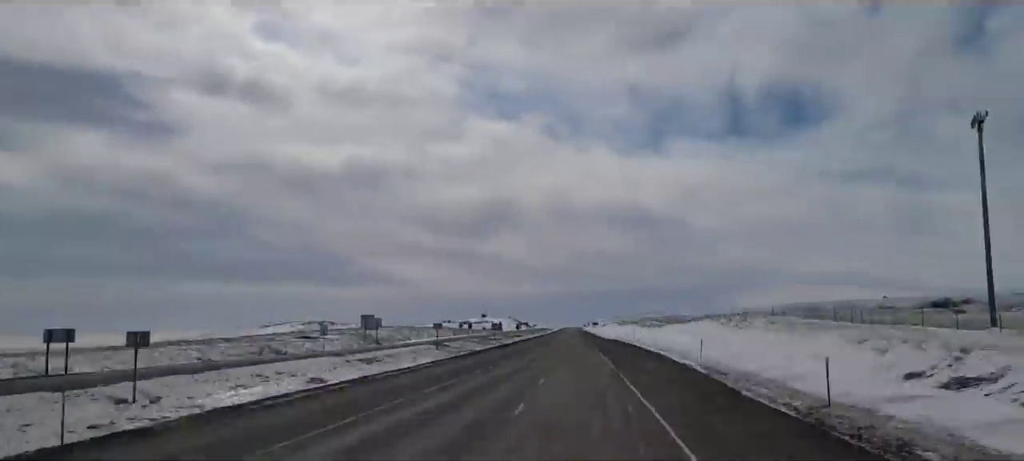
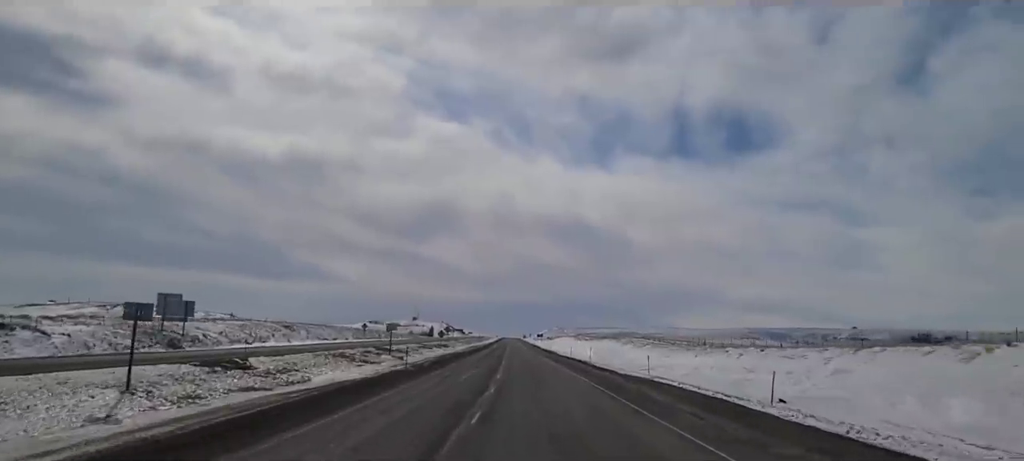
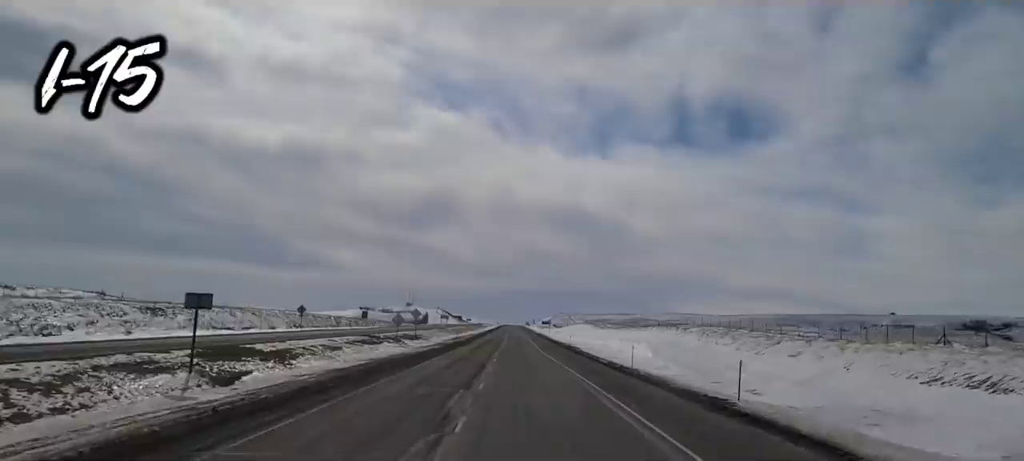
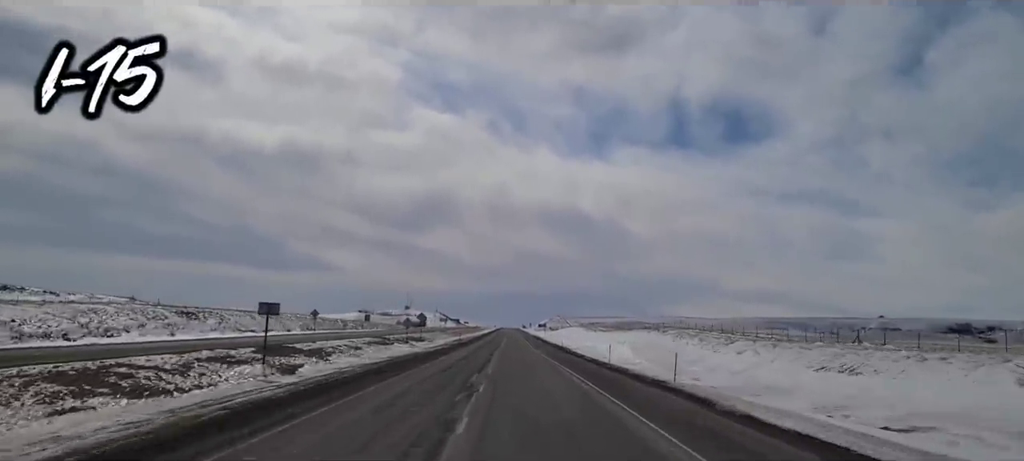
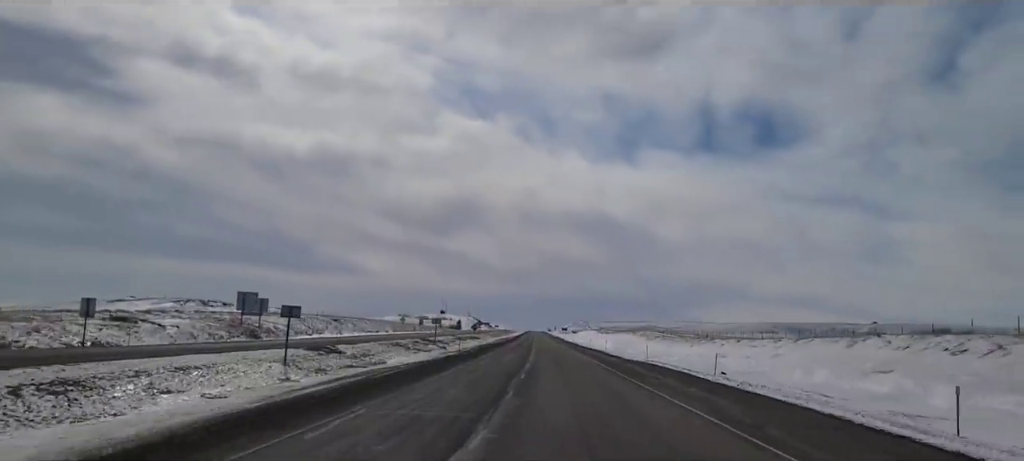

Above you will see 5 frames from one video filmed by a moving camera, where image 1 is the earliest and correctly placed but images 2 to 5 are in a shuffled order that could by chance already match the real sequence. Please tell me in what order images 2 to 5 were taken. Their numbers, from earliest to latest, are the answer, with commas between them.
5, 2, 4, 3
